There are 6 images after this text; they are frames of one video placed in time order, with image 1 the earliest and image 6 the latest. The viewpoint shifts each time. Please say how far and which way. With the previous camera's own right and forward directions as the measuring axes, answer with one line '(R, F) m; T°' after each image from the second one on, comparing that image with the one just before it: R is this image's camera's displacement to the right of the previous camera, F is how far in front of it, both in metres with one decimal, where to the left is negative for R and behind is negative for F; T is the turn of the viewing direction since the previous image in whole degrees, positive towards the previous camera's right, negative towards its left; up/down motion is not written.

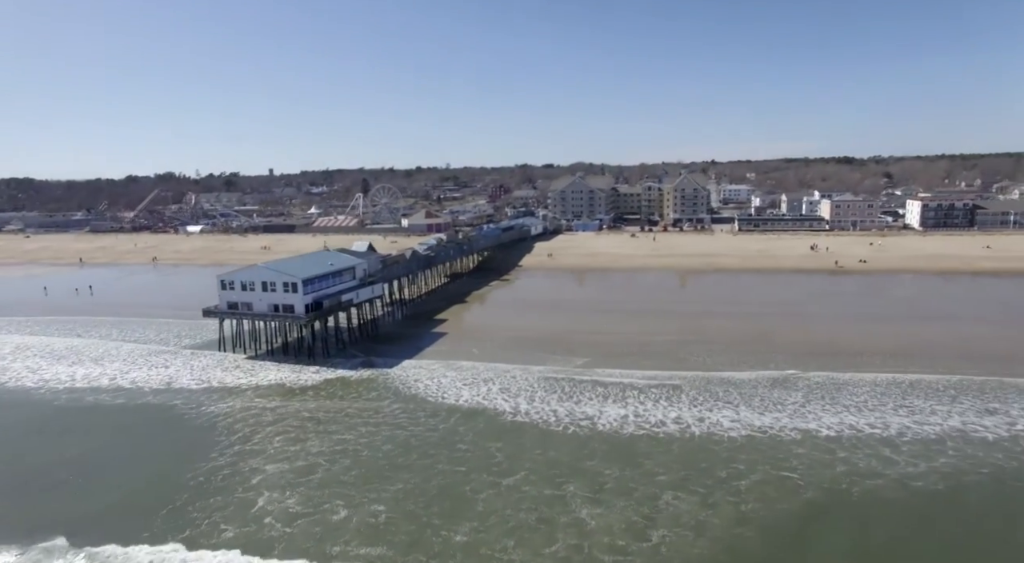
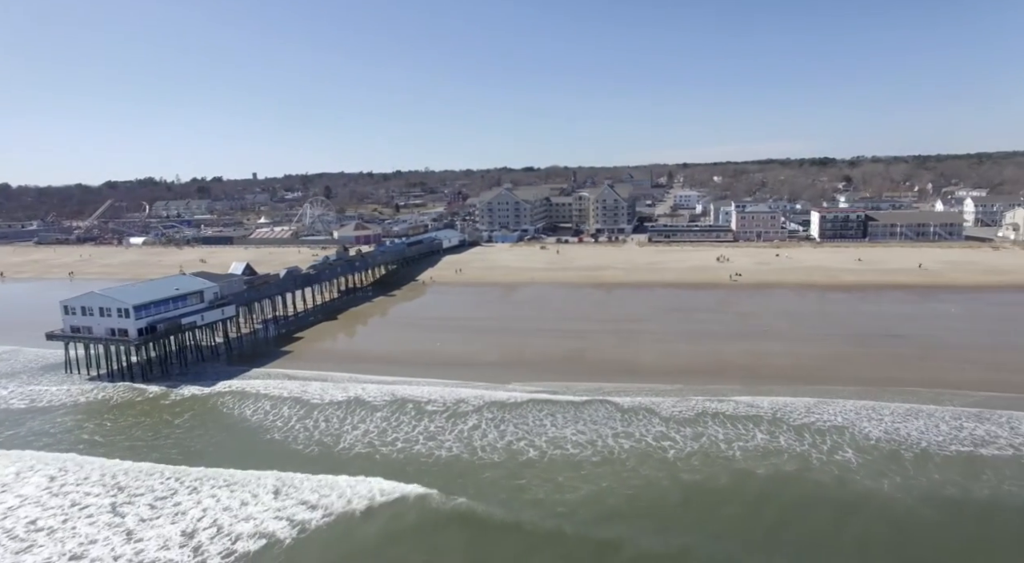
(+6.3, -1.5) m; +1°
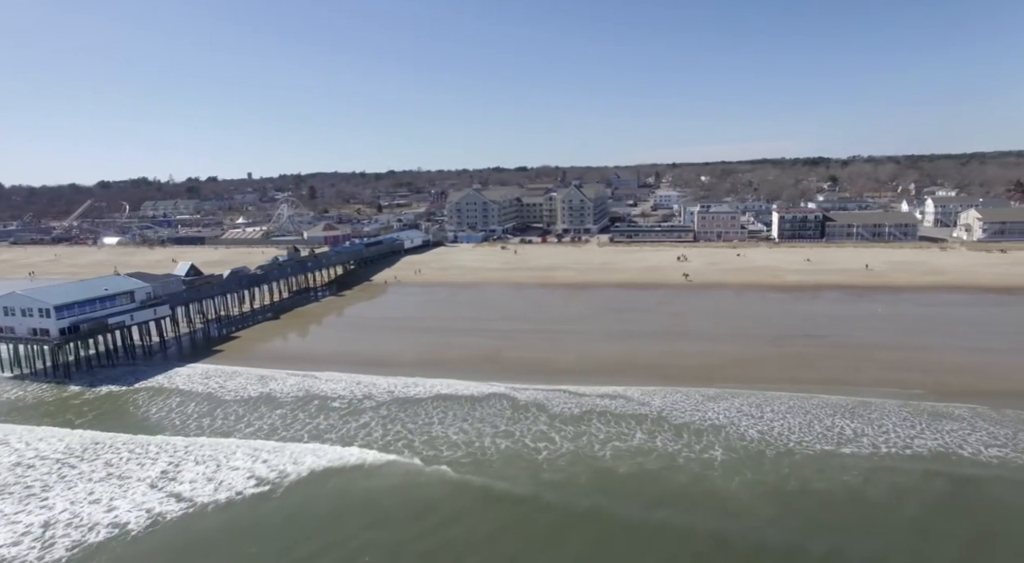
(+3.0, -0.2) m; 0°
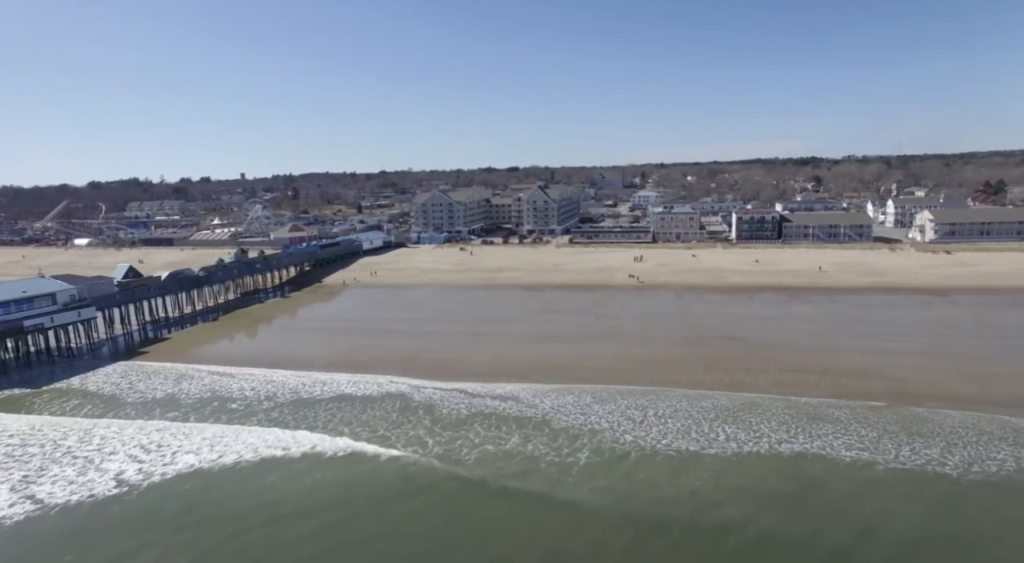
(+3.1, +0.1) m; 0°
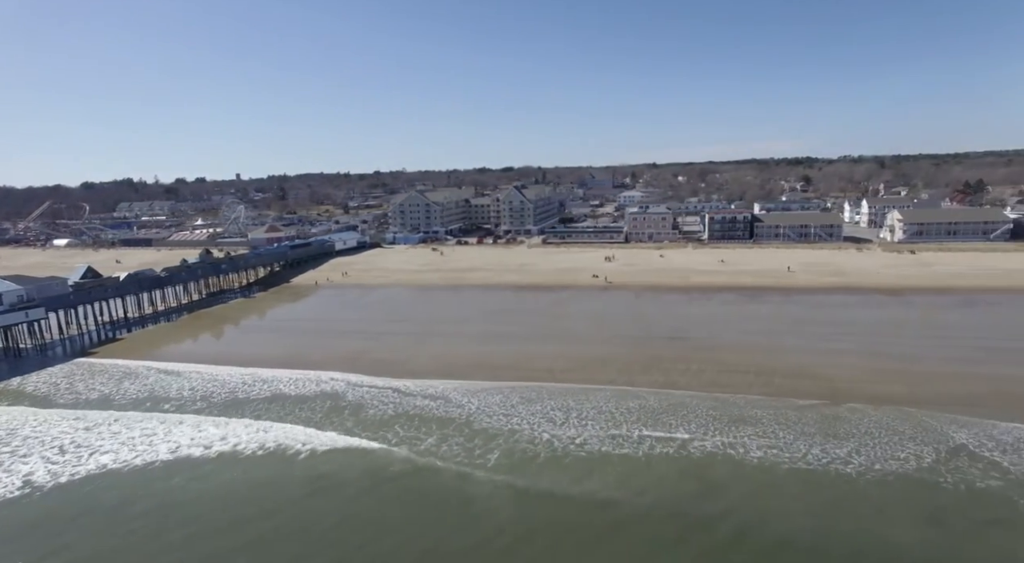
(+2.1, +0.1) m; 0°
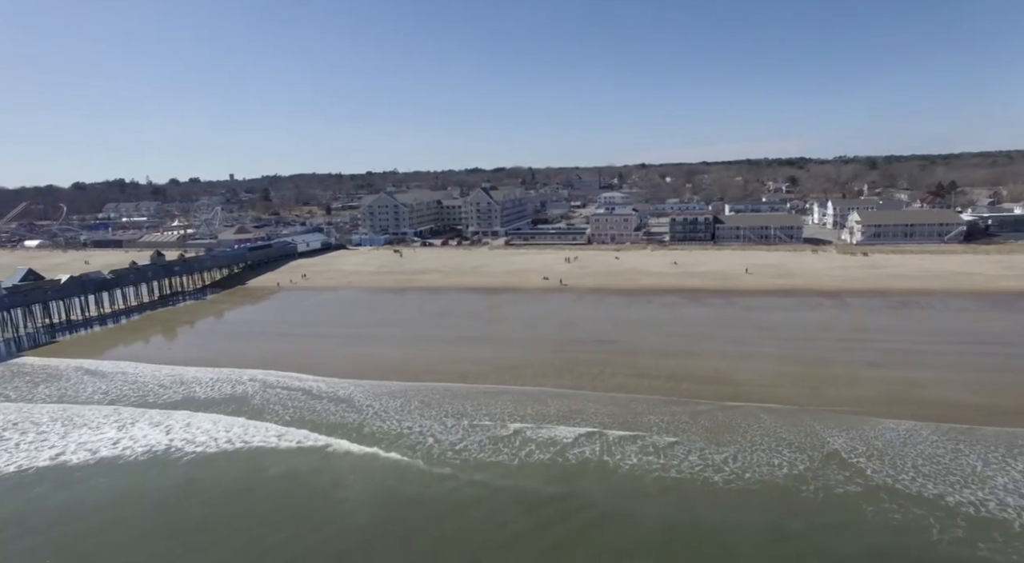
(+2.8, +0.2) m; 0°
